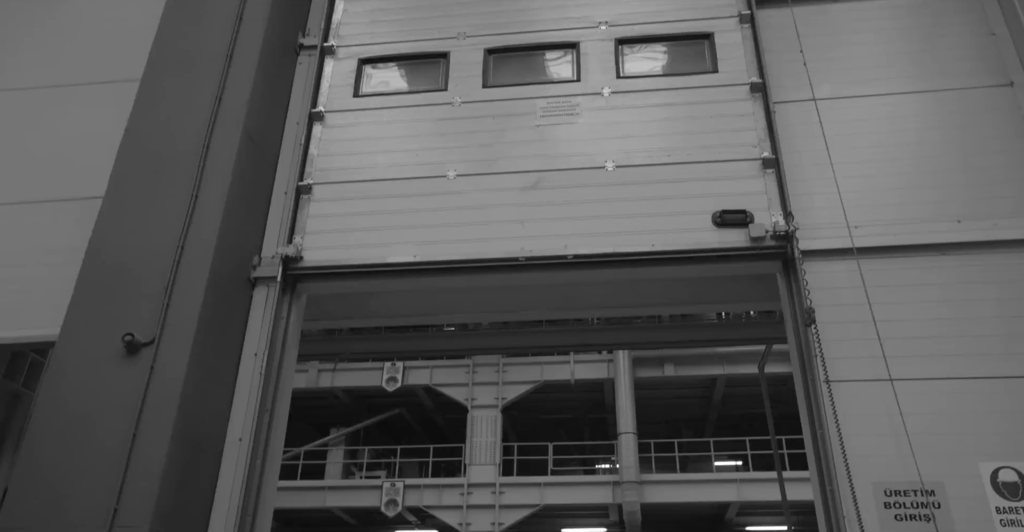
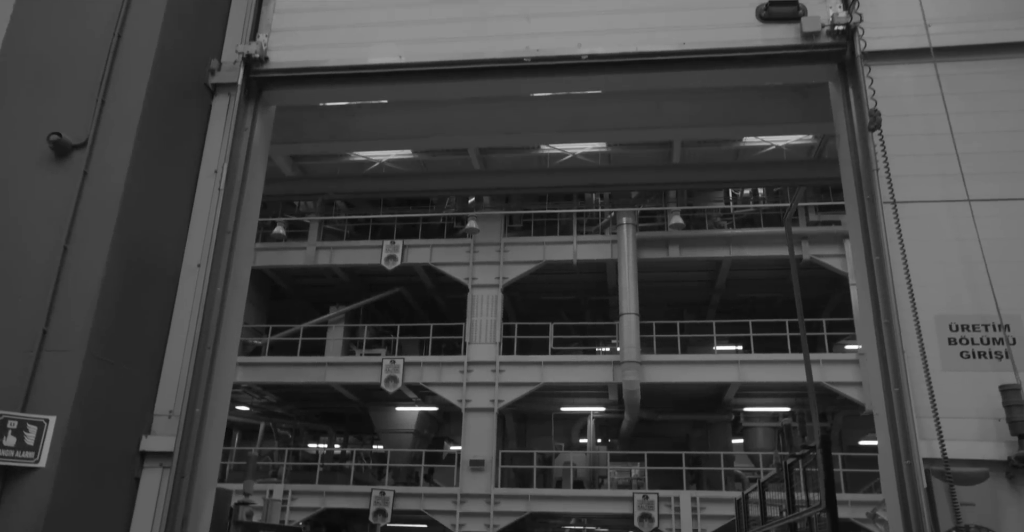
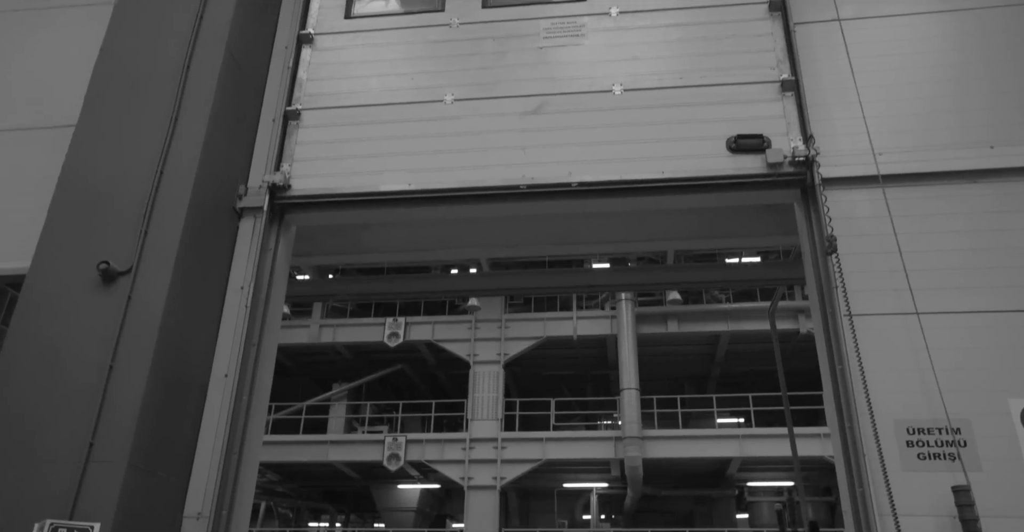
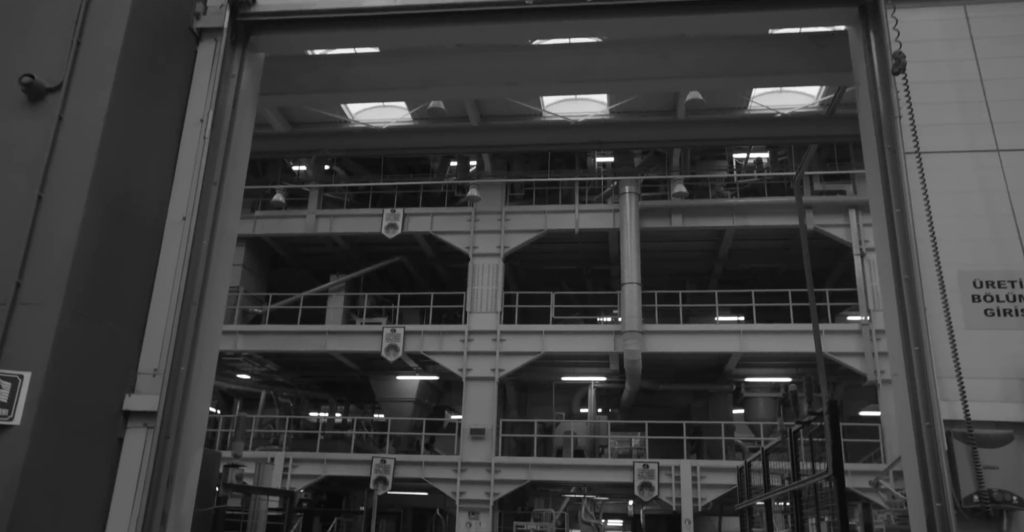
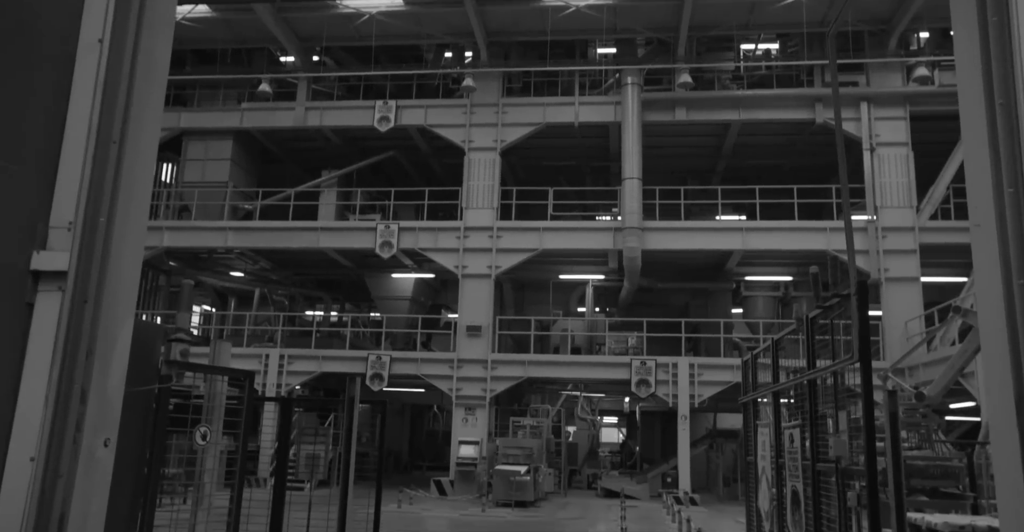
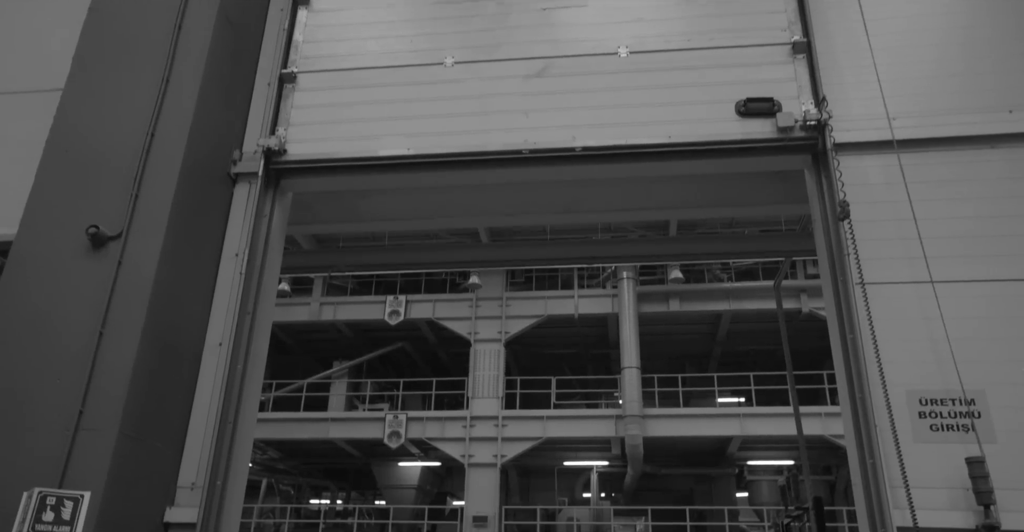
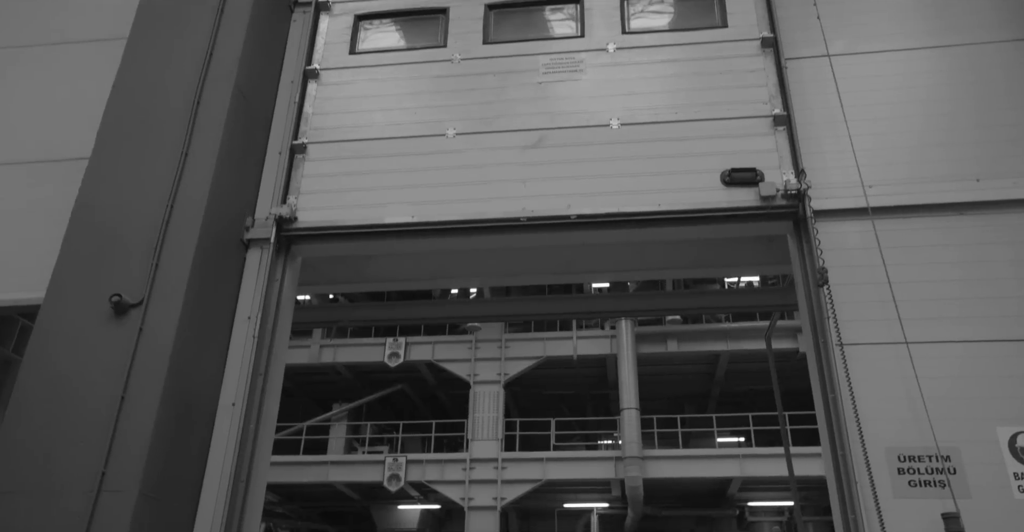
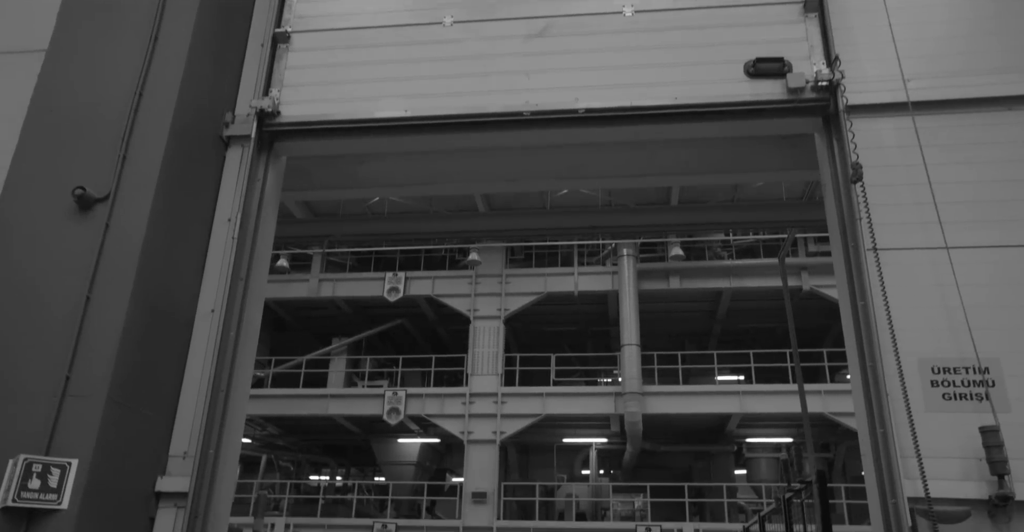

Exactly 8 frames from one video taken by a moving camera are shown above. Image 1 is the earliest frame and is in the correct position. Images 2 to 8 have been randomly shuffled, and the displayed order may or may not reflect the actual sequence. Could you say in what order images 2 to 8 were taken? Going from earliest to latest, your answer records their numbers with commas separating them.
7, 3, 6, 8, 2, 4, 5
